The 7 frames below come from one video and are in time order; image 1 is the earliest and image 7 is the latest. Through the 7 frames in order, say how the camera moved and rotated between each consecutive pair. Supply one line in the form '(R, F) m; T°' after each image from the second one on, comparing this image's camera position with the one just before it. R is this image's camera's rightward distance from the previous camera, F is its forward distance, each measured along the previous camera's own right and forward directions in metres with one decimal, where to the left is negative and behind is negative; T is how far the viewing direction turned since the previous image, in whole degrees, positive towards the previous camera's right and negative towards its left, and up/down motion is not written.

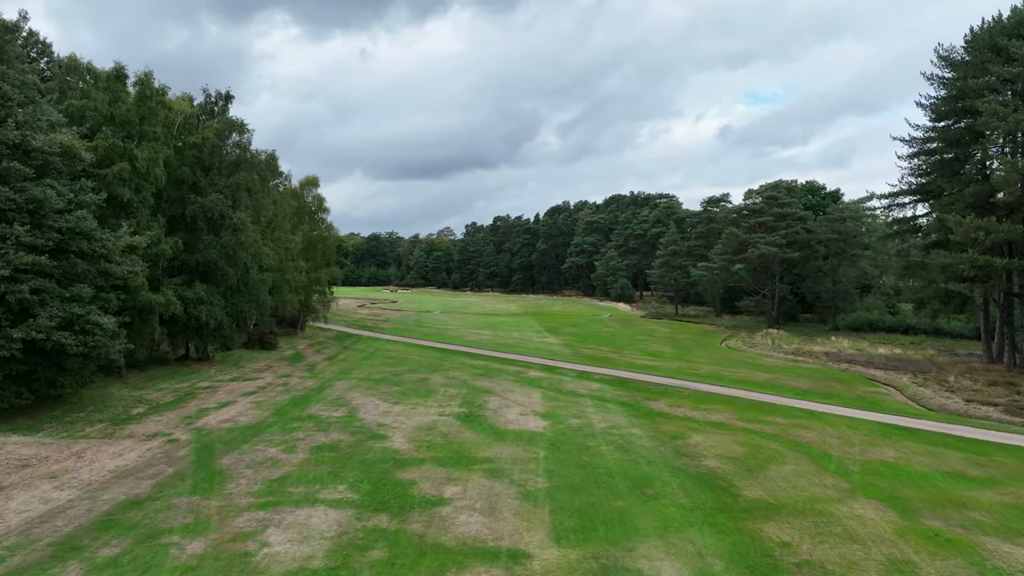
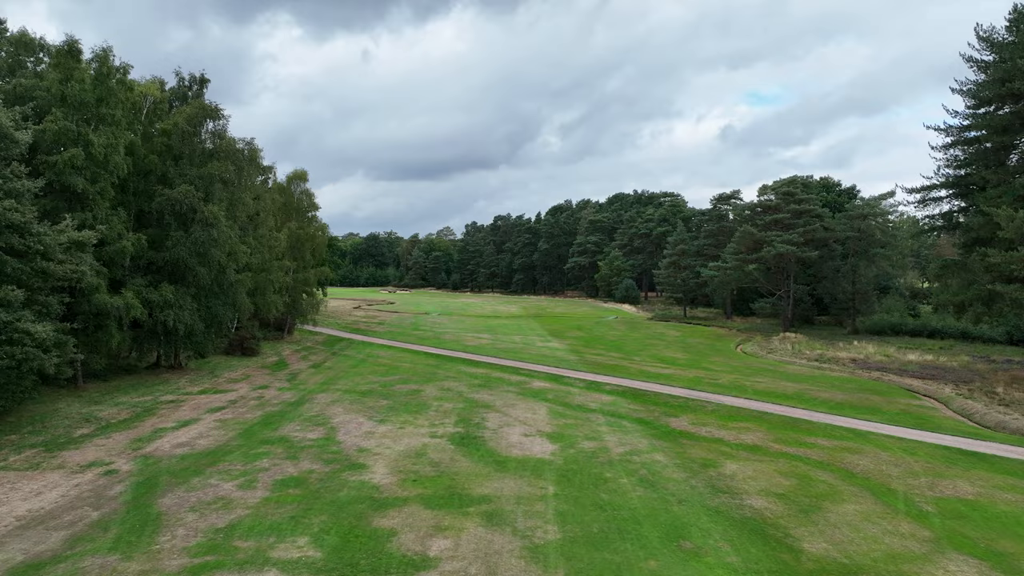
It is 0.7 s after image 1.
(0.0, +2.8) m; 0°
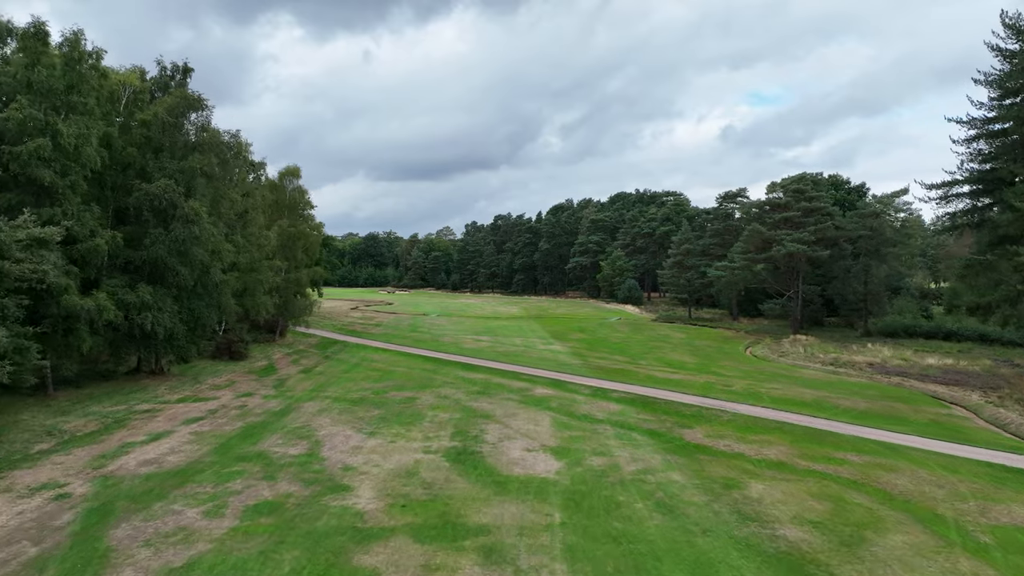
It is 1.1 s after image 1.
(0.0, +1.6) m; 0°
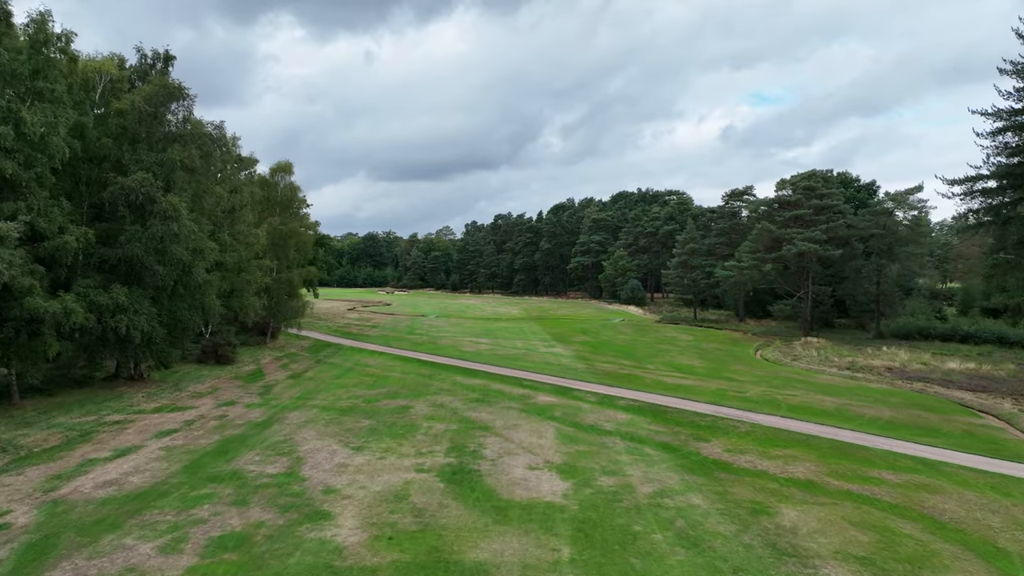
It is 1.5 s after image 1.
(0.0, +1.6) m; 0°
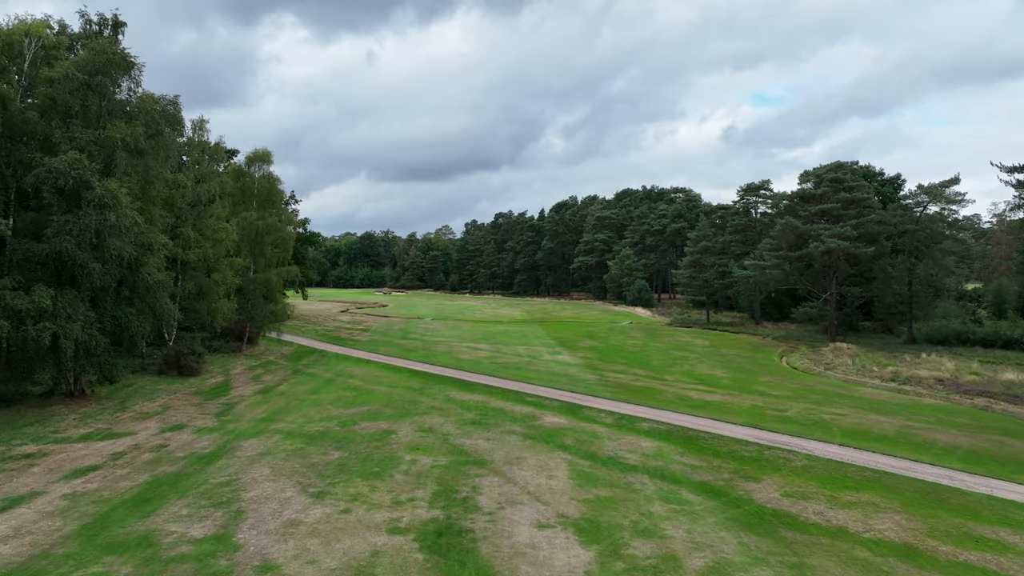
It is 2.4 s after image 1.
(0.0, +3.7) m; 0°
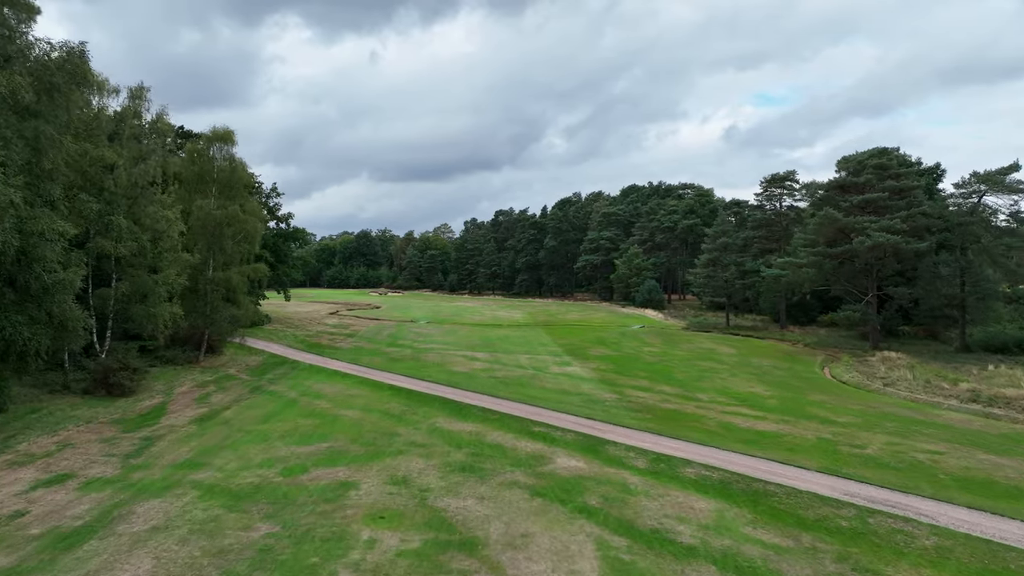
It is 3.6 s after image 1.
(0.0, +5.0) m; 0°
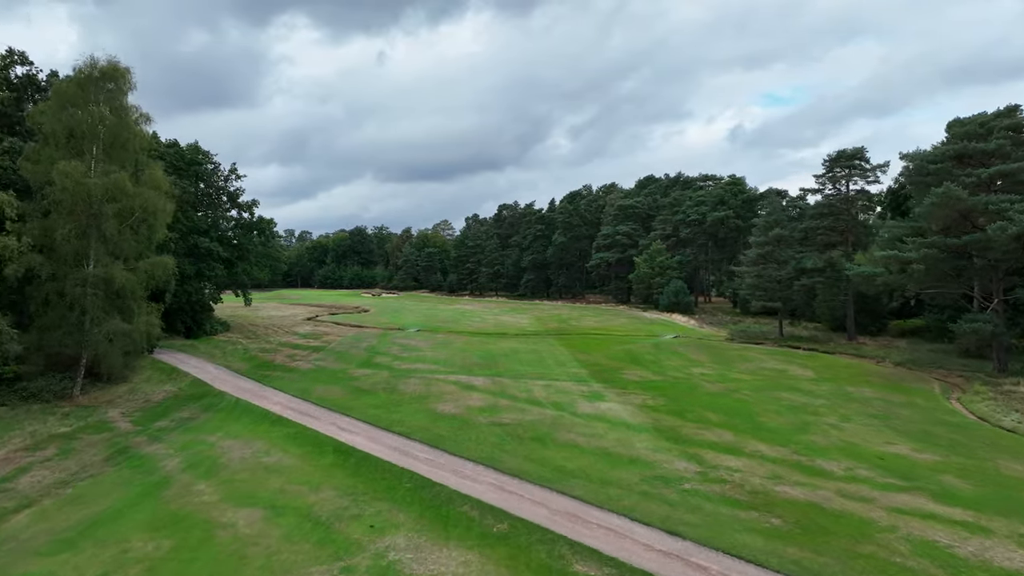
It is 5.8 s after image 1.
(-0.2, +9.3) m; 0°
